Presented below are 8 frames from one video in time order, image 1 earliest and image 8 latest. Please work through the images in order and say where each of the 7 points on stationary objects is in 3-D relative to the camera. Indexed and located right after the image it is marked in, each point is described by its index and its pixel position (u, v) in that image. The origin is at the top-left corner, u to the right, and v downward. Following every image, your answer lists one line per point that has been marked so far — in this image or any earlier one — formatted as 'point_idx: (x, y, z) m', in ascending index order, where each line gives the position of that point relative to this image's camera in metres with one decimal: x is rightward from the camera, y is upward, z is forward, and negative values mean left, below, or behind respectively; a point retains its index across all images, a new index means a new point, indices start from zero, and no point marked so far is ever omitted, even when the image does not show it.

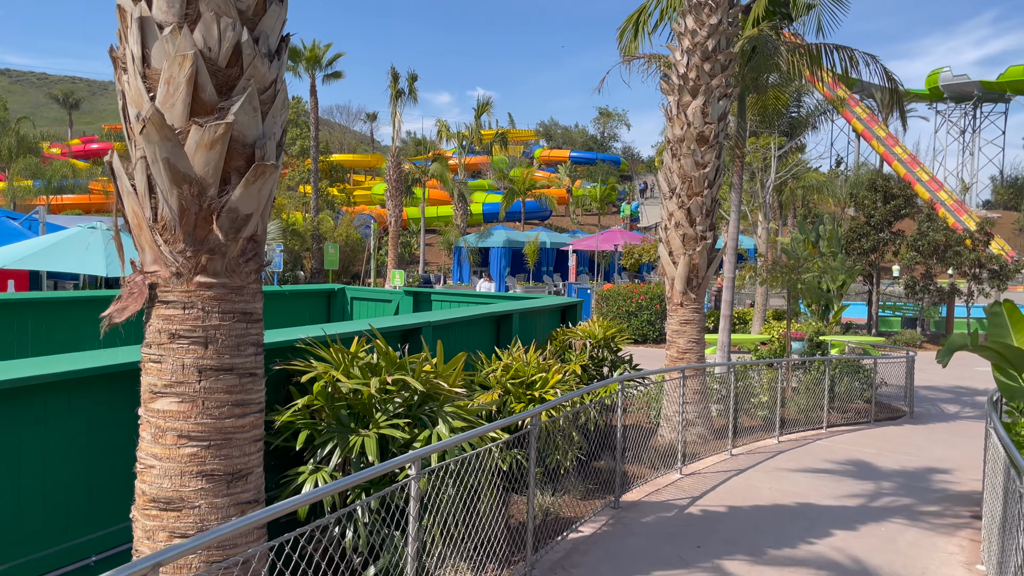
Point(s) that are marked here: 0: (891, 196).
0: (+8.8, +2.2, +19.5) m
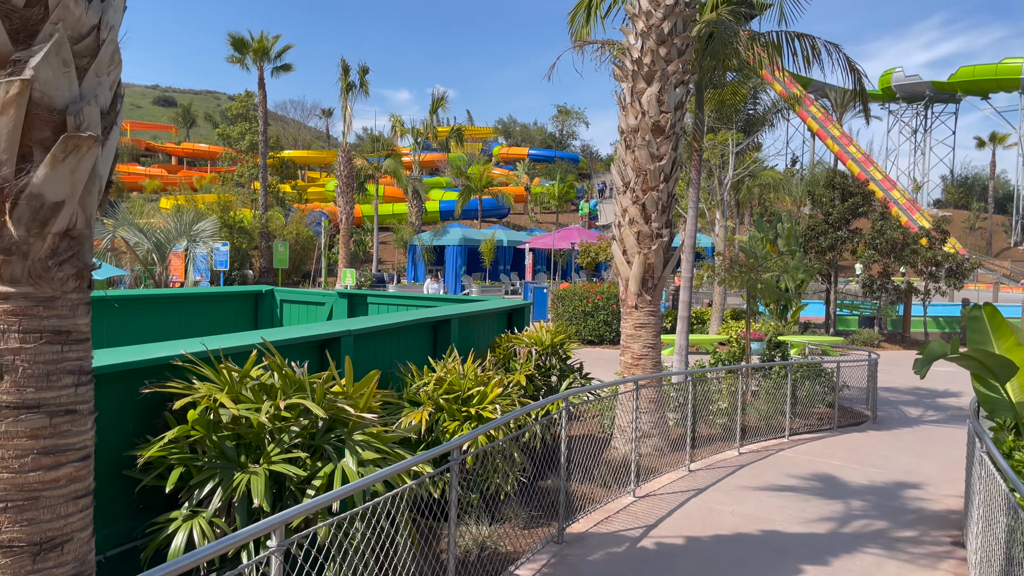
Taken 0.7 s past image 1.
0: (+7.7, +2.2, +19.3) m
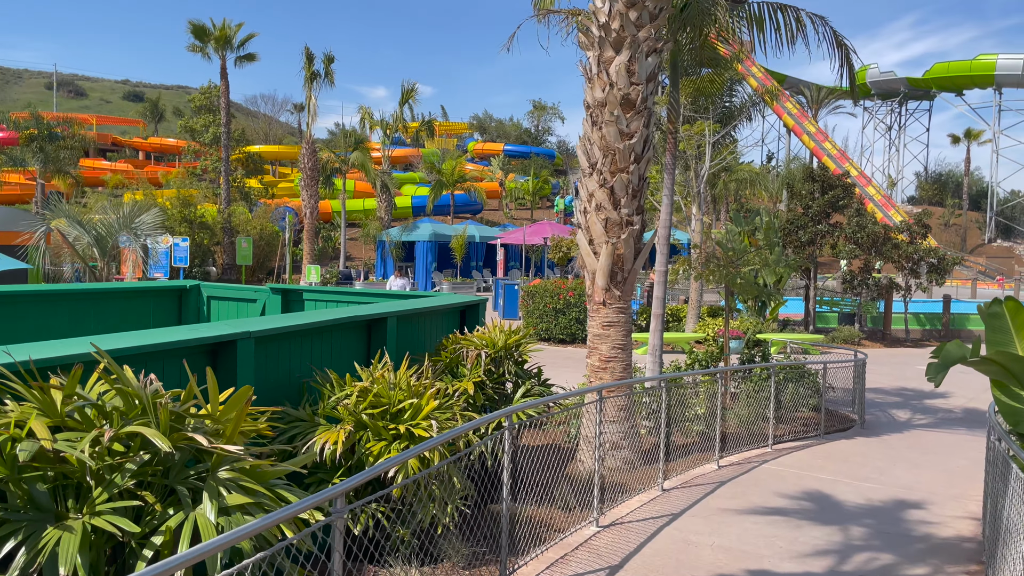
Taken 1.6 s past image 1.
0: (+7.0, +2.3, +18.7) m
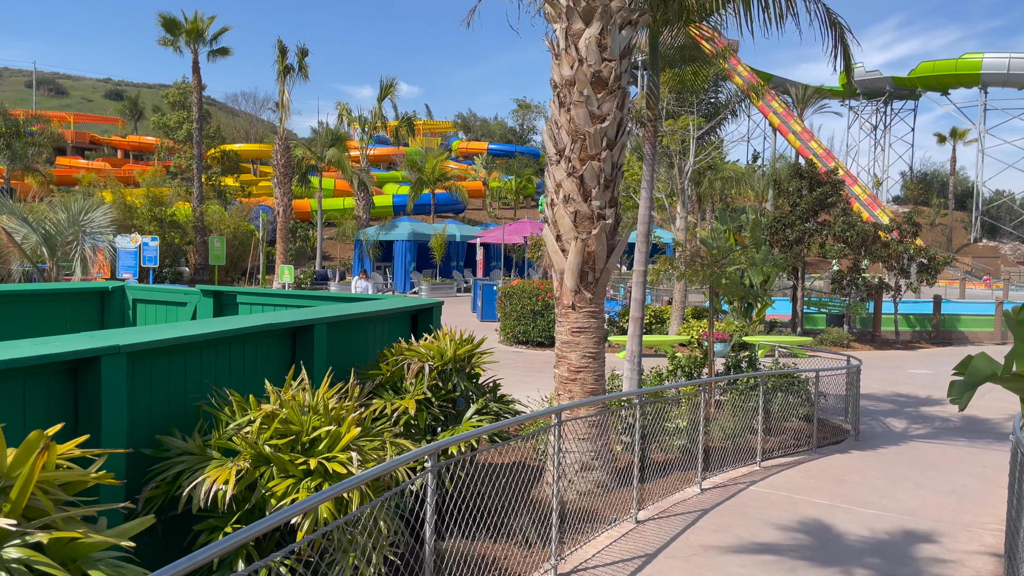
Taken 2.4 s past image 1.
0: (+6.5, +2.3, +18.1) m
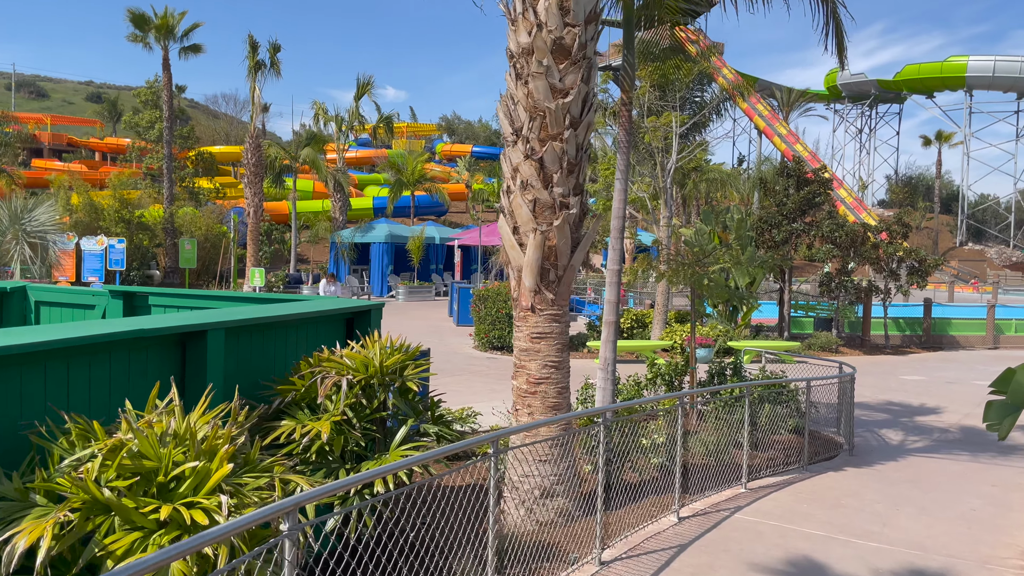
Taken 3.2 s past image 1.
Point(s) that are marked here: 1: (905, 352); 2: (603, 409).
0: (+6.1, +2.2, +17.4) m
1: (+8.4, -1.4, +17.9) m
2: (+0.5, -0.7, +4.8) m
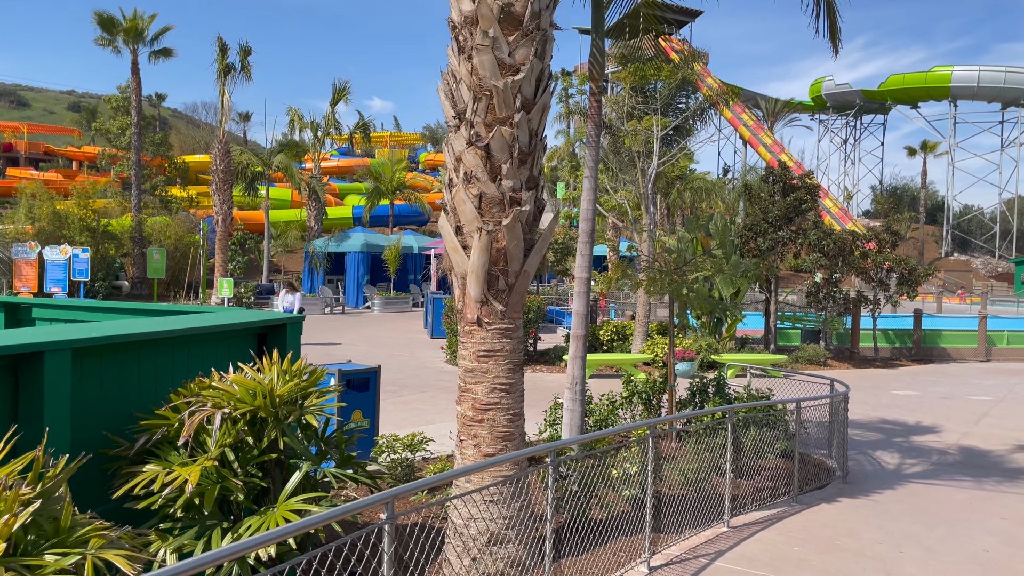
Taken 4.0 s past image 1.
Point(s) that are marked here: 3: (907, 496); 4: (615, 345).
0: (+5.6, +2.0, +16.8) m
1: (+7.9, -1.6, +17.3) m
2: (+0.2, -0.7, +4.1) m
3: (+3.2, -1.7, +6.8) m
4: (+1.8, -1.0, +14.6) m
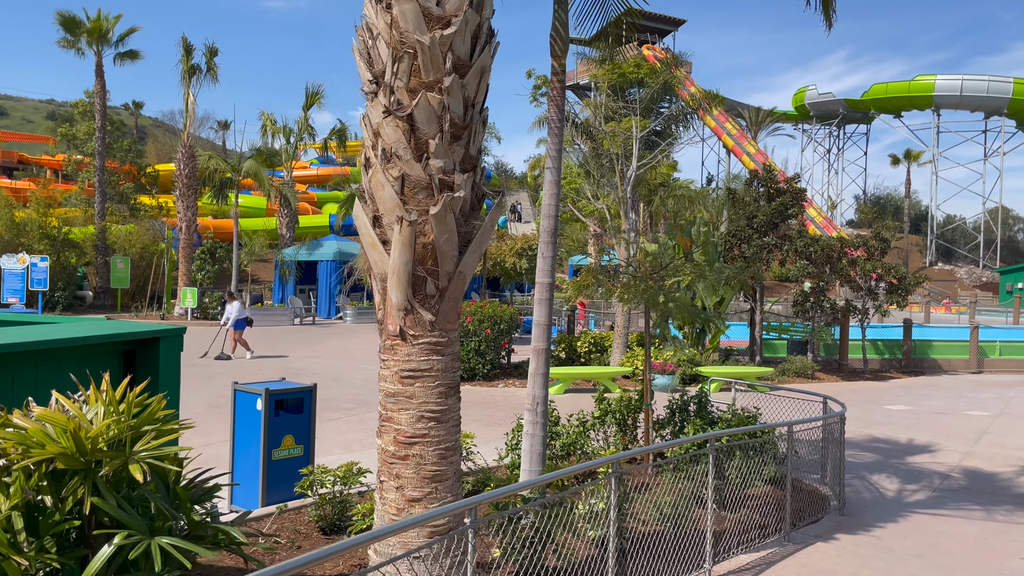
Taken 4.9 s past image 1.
0: (+5.1, +1.8, +16.1) m
1: (+7.4, -1.8, +16.6) m
2: (0.0, -0.8, +3.3) m
3: (+2.9, -1.7, +6.1) m
4: (+1.3, -1.1, +13.8) m
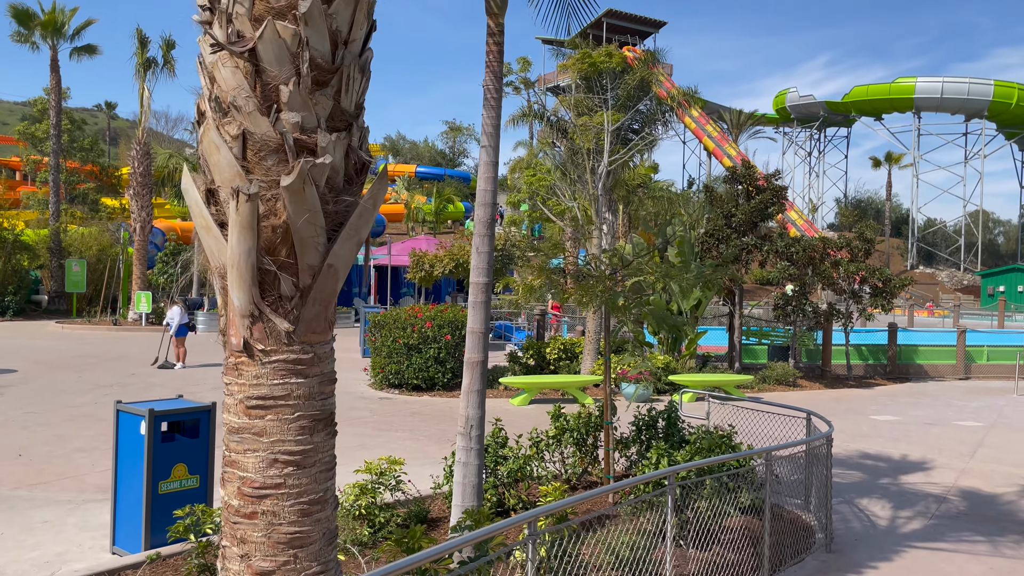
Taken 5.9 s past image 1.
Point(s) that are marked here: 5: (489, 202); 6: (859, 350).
0: (+4.4, +1.8, +15.3) m
1: (+6.7, -1.8, +15.8) m
2: (-0.4, -0.8, +2.4) m
3: (+2.5, -1.7, +5.2) m
4: (+0.8, -1.2, +13.0) m
5: (-0.1, +0.5, +4.9) m
6: (+7.0, -1.2, +16.9) m
